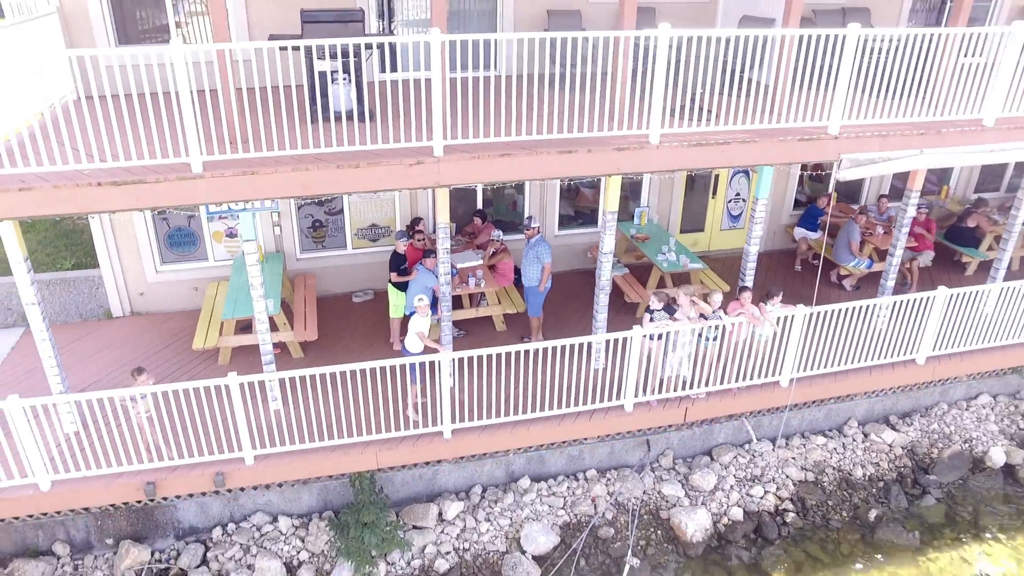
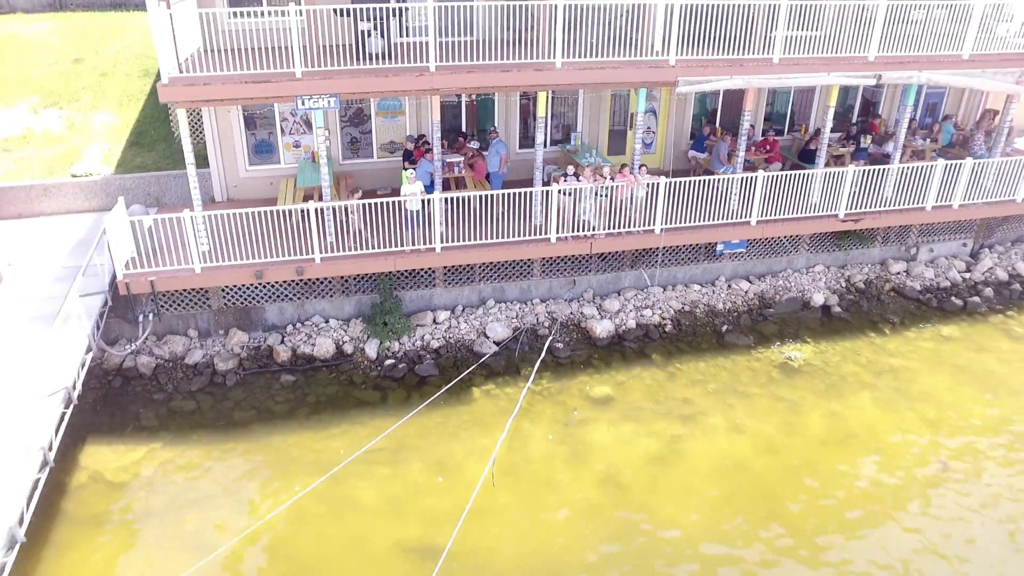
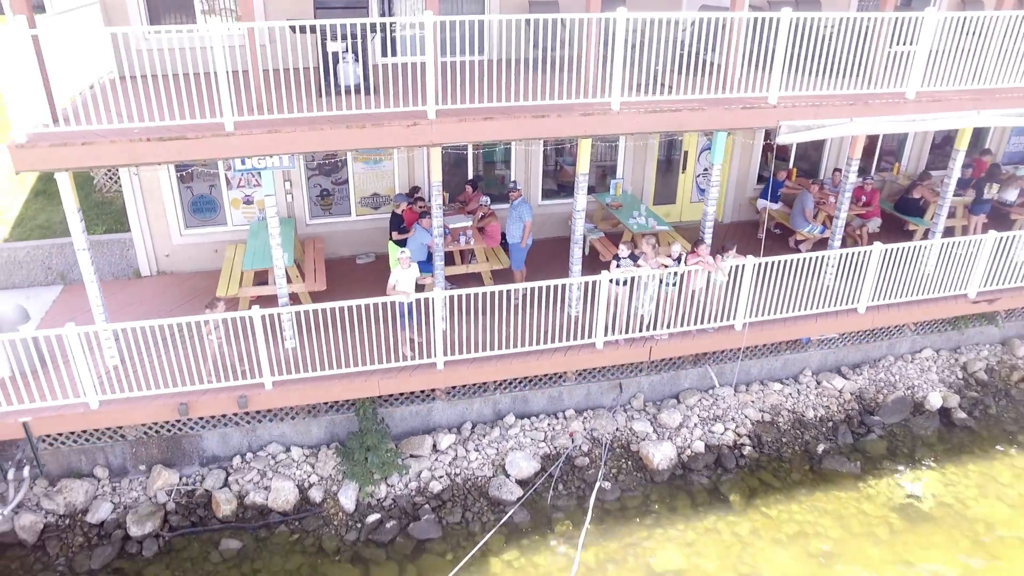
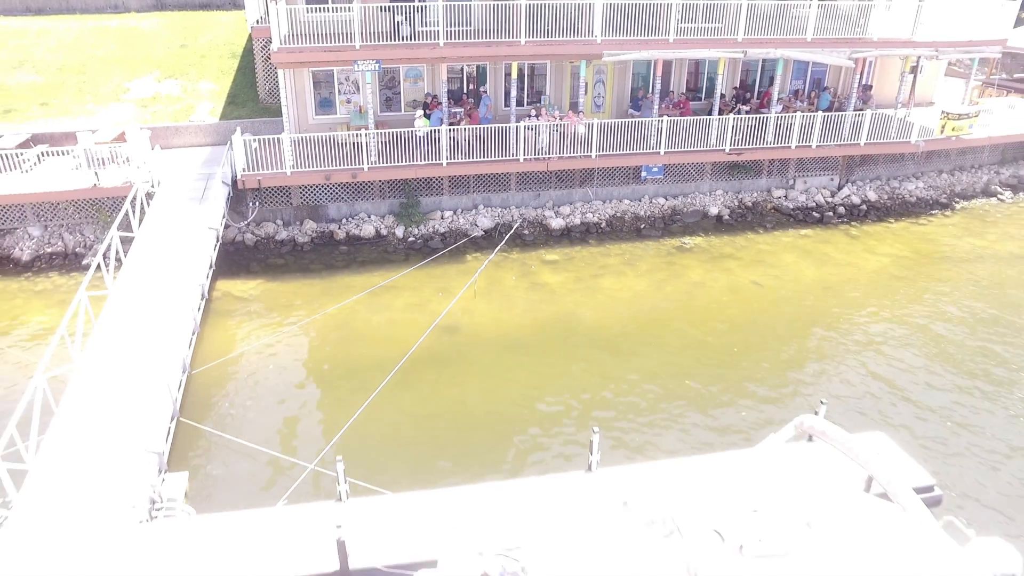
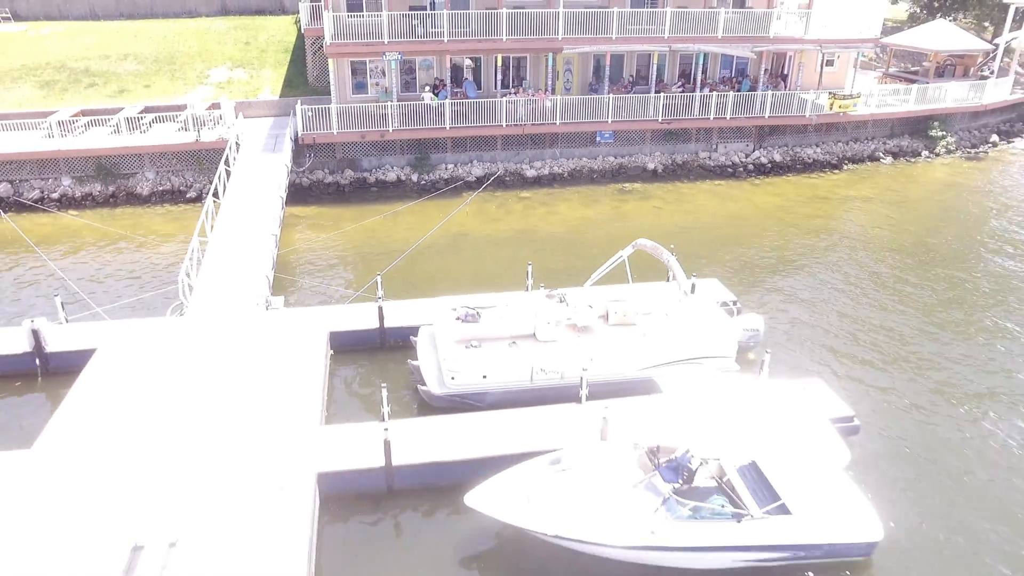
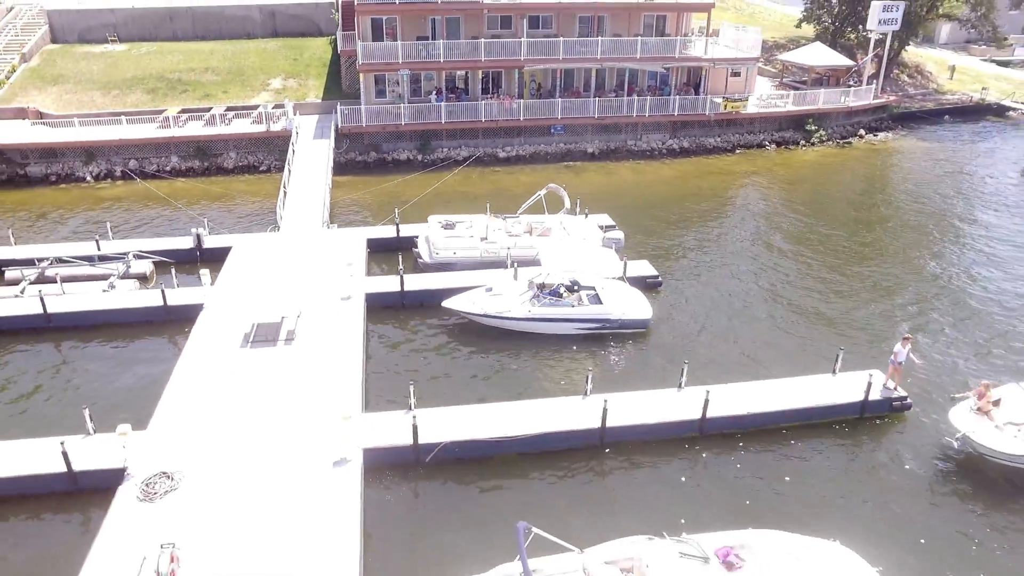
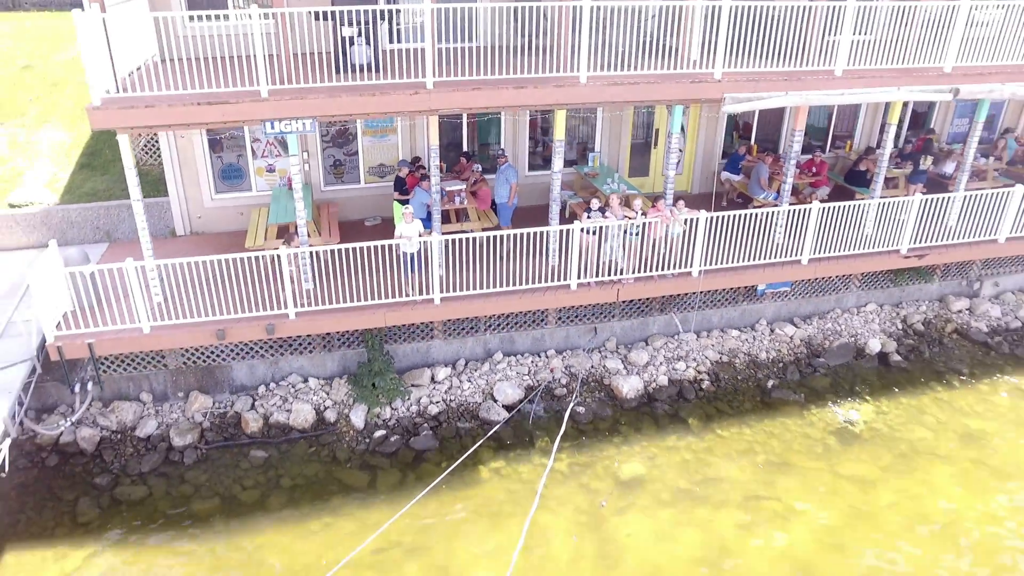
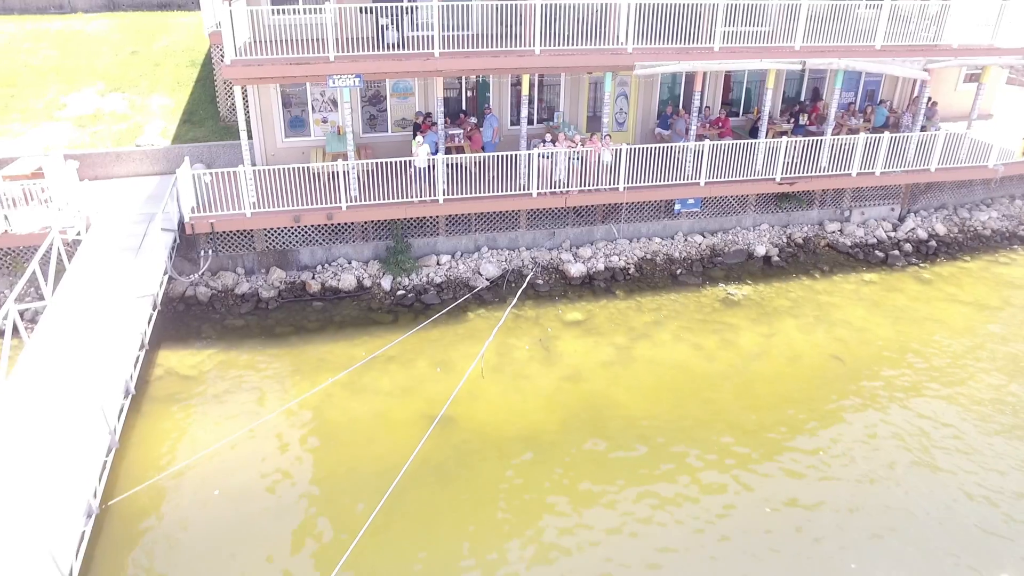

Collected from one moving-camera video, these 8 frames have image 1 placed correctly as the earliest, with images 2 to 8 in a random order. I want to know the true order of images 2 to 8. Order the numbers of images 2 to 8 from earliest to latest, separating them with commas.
3, 7, 2, 8, 4, 5, 6
